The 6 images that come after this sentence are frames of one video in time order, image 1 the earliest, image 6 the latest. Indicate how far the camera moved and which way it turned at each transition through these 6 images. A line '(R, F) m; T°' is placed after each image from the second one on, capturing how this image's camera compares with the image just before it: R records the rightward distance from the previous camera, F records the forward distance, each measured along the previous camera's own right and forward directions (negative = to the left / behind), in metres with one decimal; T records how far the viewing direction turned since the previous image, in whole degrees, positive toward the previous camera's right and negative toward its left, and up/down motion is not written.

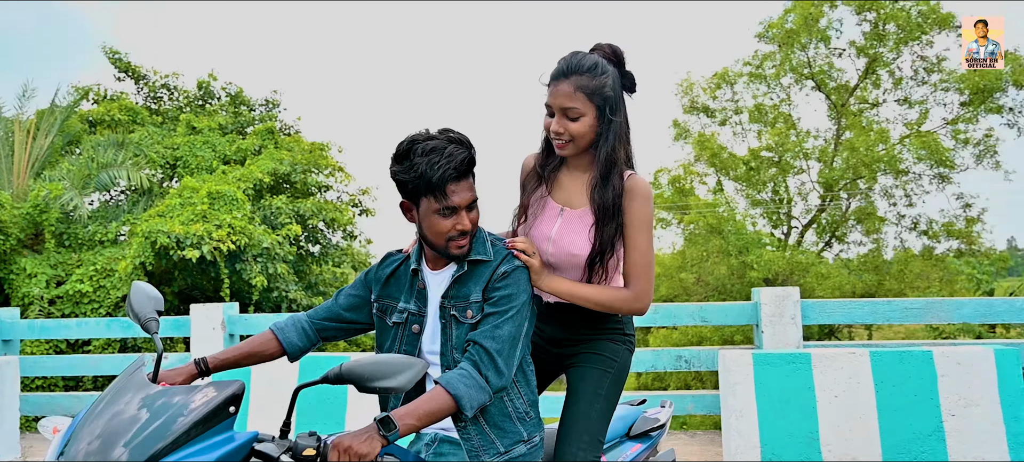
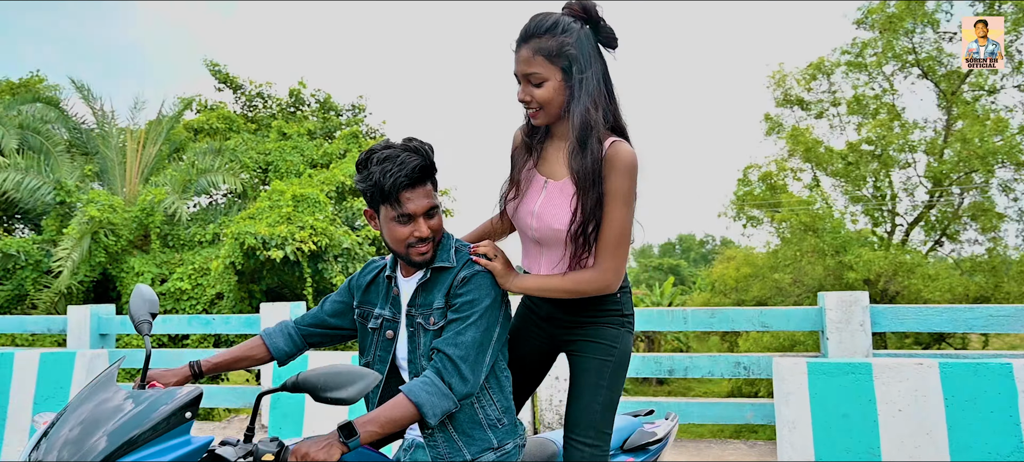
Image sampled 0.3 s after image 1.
(+0.4, 0.0) m; -9°
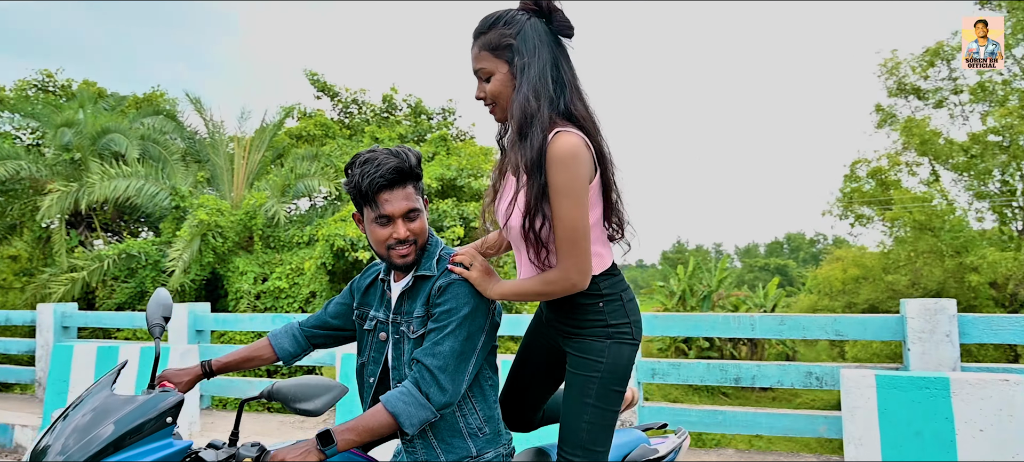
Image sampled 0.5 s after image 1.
(+0.4, 0.0) m; -9°
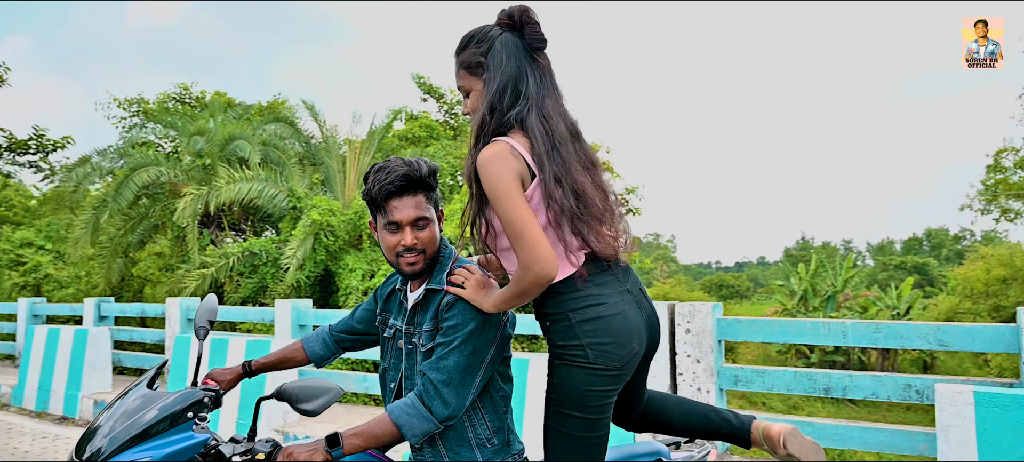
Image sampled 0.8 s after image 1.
(+0.4, 0.0) m; -10°
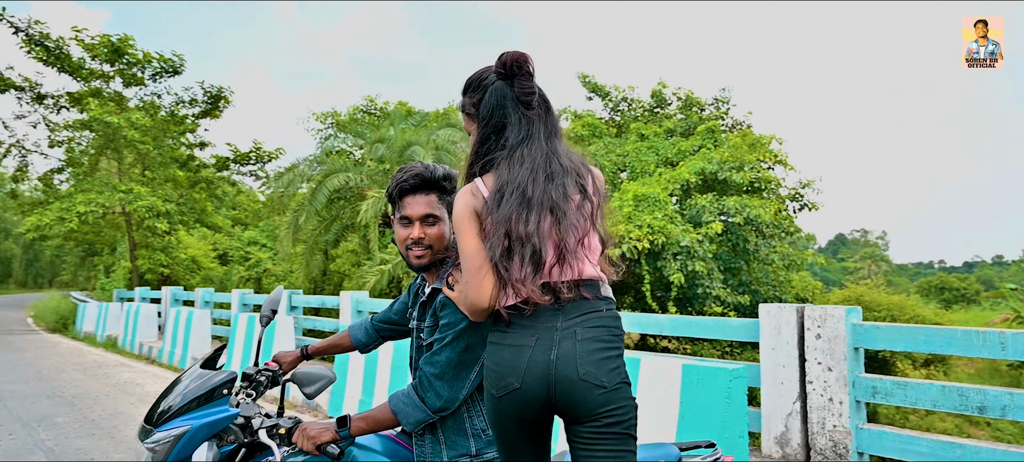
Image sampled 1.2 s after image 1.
(+0.8, +0.1) m; -17°
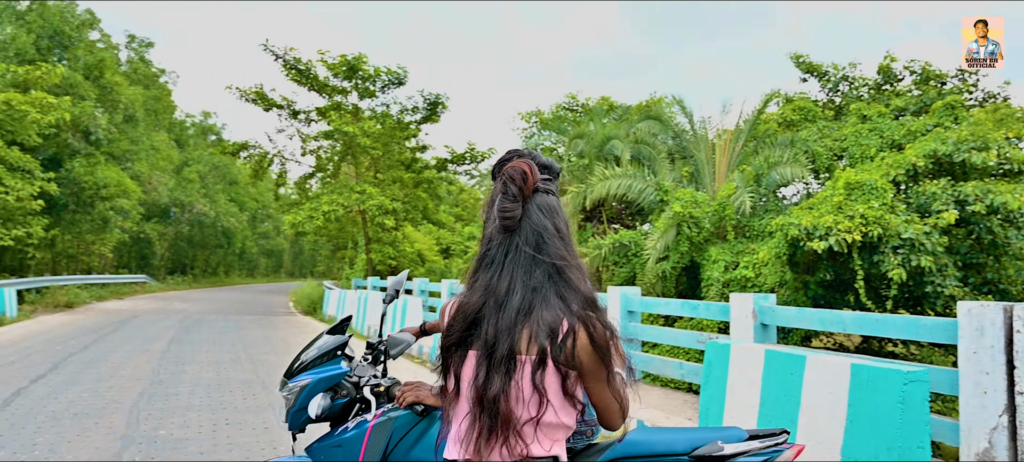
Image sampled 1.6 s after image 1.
(+0.6, +0.1) m; -19°
